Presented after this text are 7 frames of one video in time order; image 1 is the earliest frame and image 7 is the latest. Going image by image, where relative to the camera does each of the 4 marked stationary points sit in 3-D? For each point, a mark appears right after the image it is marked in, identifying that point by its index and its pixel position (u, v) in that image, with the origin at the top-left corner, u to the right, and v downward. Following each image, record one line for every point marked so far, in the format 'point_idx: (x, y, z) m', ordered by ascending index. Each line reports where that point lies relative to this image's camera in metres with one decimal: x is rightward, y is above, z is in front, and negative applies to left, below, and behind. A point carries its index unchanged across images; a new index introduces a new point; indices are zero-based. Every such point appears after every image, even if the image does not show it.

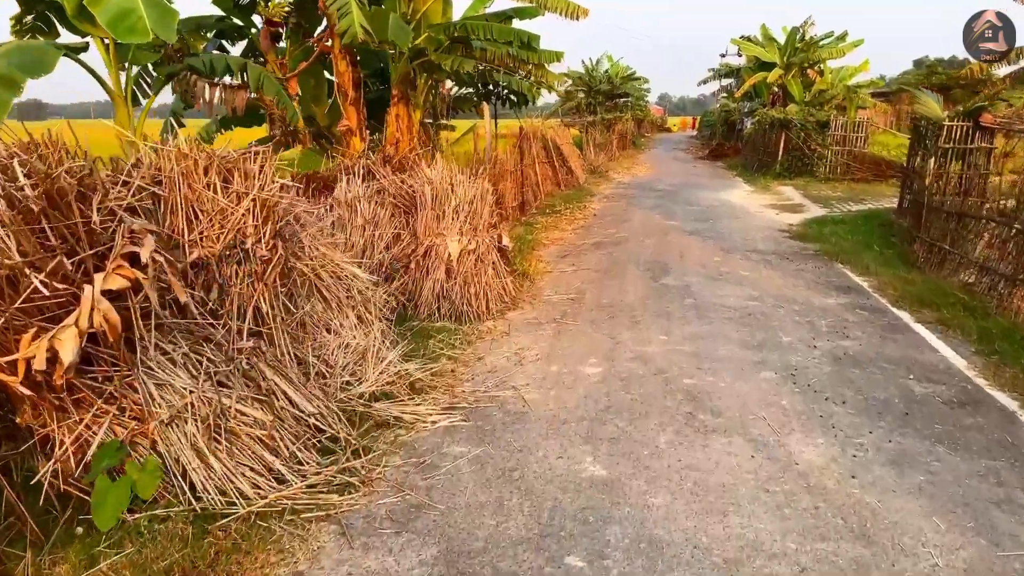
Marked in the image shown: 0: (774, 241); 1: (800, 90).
0: (+2.8, +0.5, +7.7) m
1: (+7.5, +5.2, +18.7) m
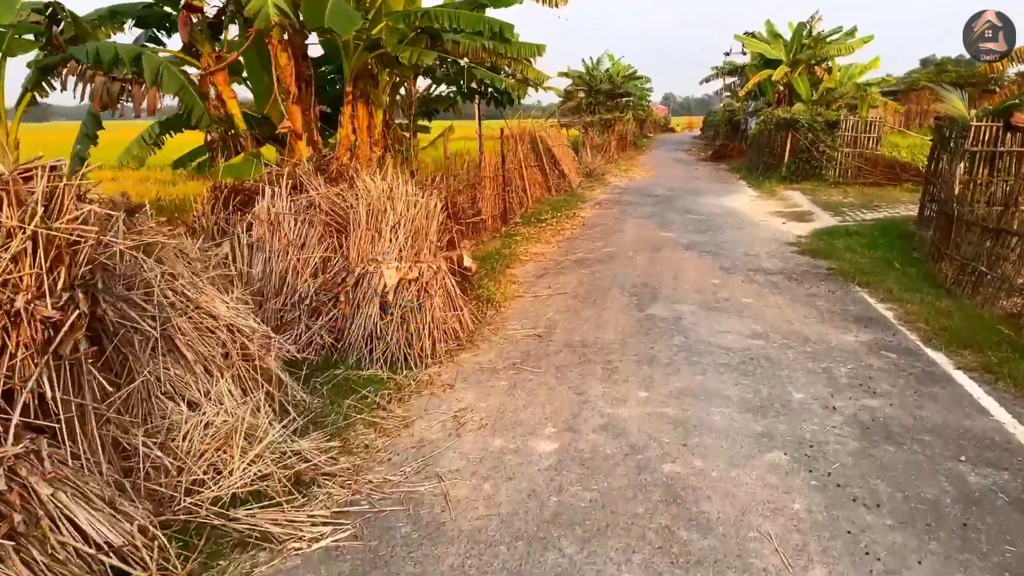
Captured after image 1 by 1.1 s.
0: (+2.6, +0.3, +6.8) m
1: (+7.3, +4.9, +17.8) m
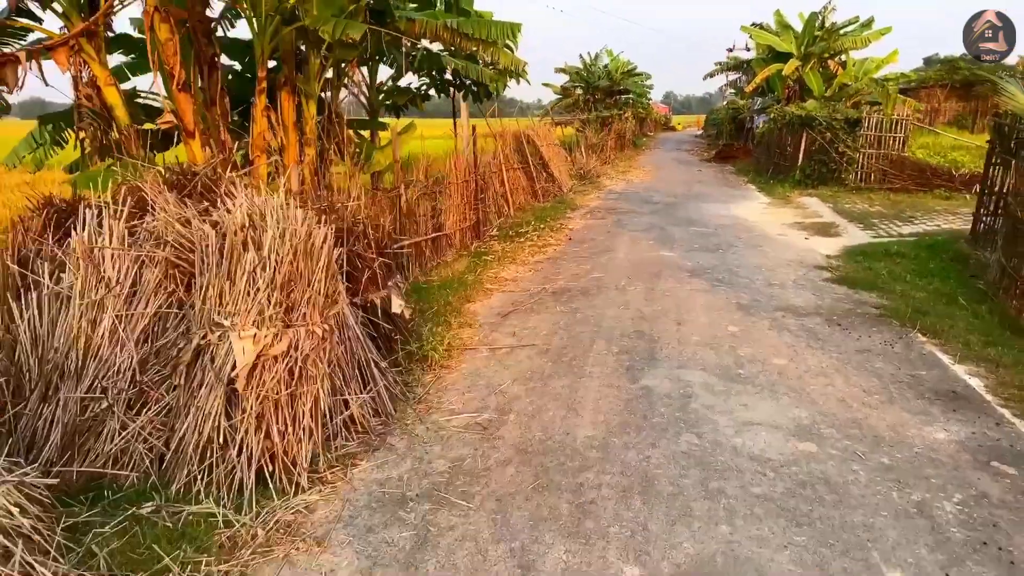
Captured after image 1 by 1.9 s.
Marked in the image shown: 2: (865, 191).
0: (+2.3, 0.0, +5.4) m
1: (+7.0, +4.7, +16.3) m
2: (+5.7, +1.6, +11.6) m
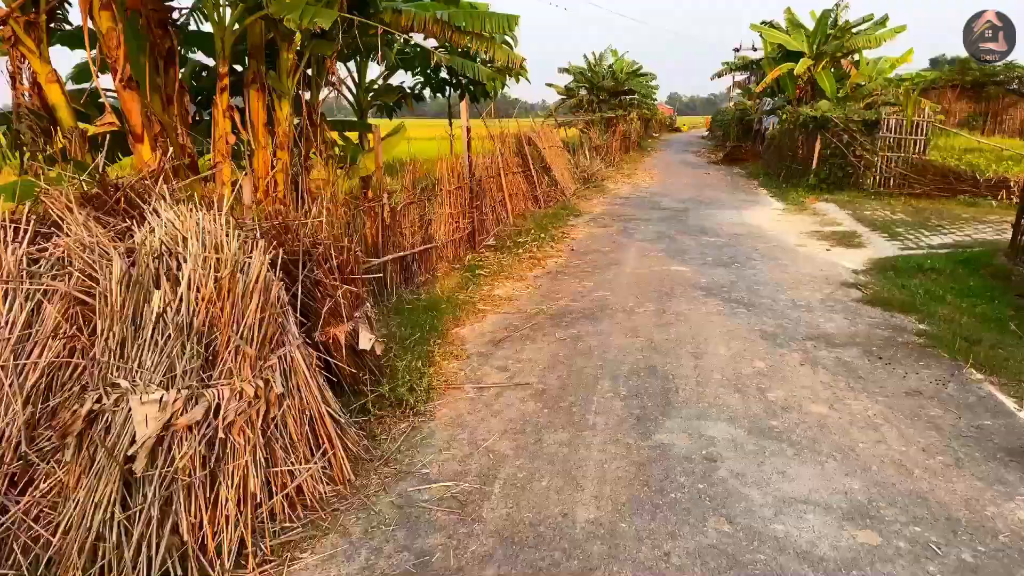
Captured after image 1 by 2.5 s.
0: (+2.2, -0.2, +4.8) m
1: (+7.0, +4.5, +15.7) m
2: (+5.7, +1.4, +11.0) m
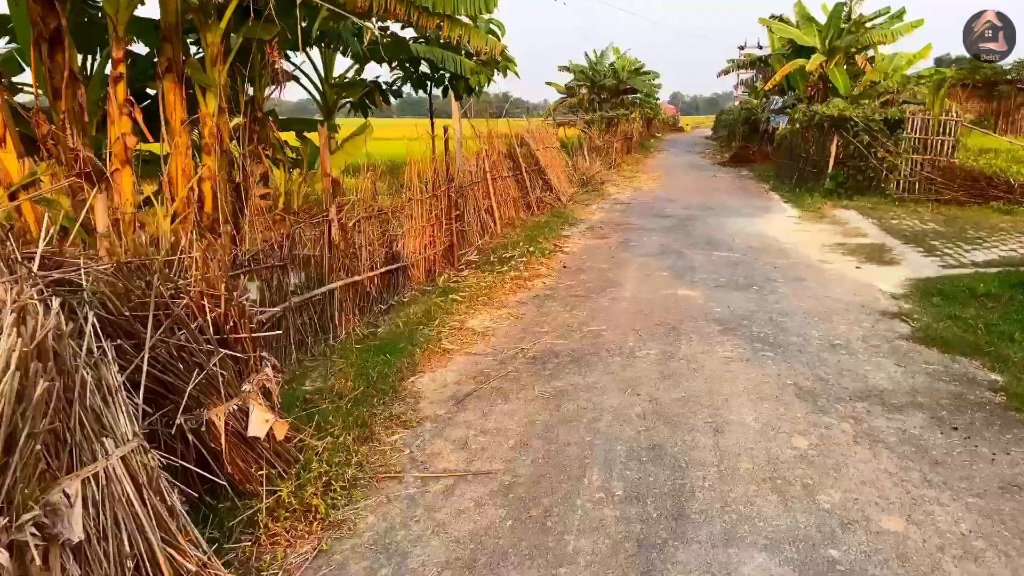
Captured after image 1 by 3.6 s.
0: (+2.1, -0.4, +3.9) m
1: (+6.9, +4.3, +14.8) m
2: (+5.6, +1.2, +10.0) m
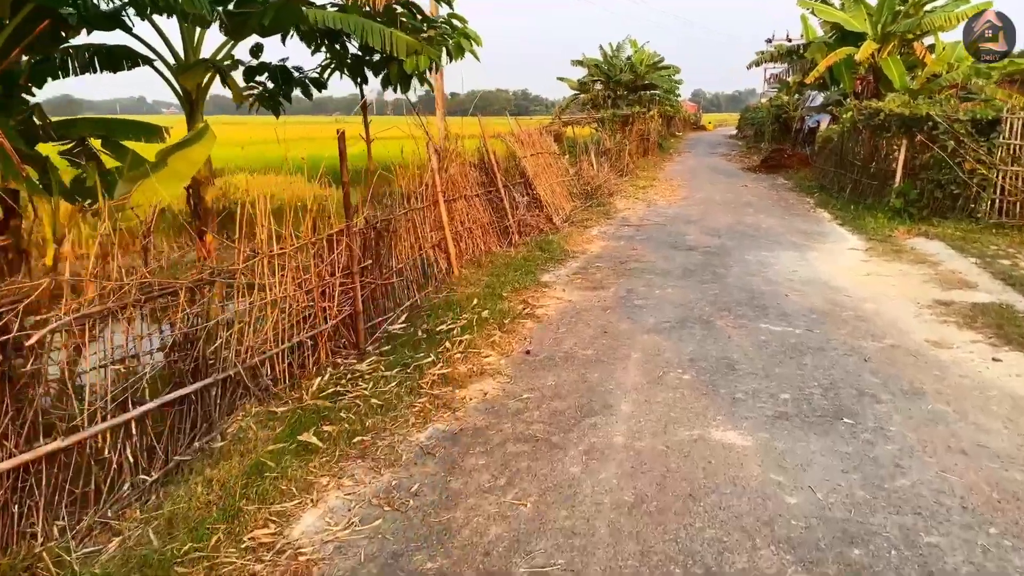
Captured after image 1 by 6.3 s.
0: (+1.6, -0.9, +1.6) m
1: (+6.8, +3.7, +12.3) m
2: (+5.3, +0.6, +7.6) m
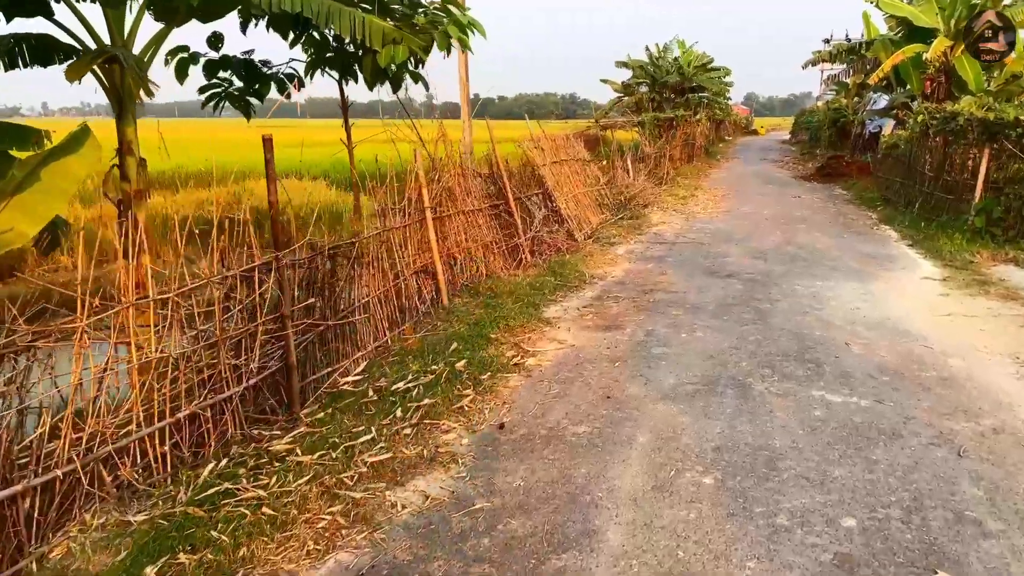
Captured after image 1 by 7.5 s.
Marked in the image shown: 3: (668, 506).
0: (+1.3, -1.2, +0.6) m
1: (+7.2, +3.3, +10.9) m
2: (+5.4, +0.3, +6.3) m
3: (+0.5, -0.7, +2.4) m
